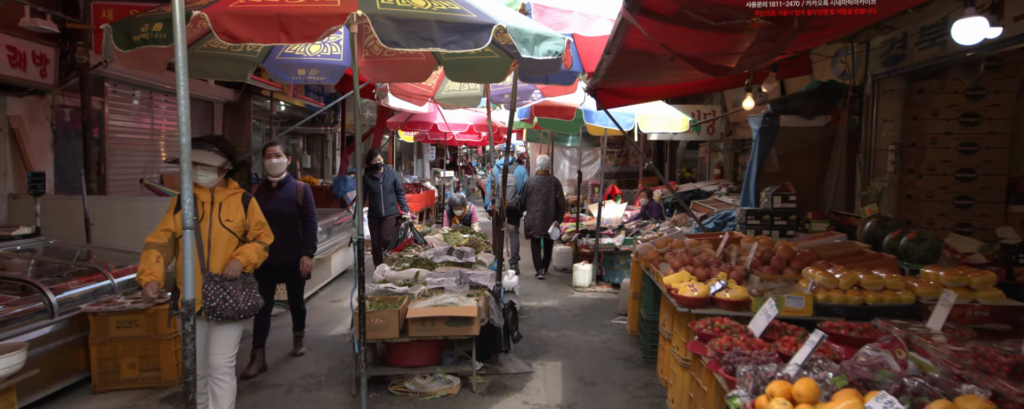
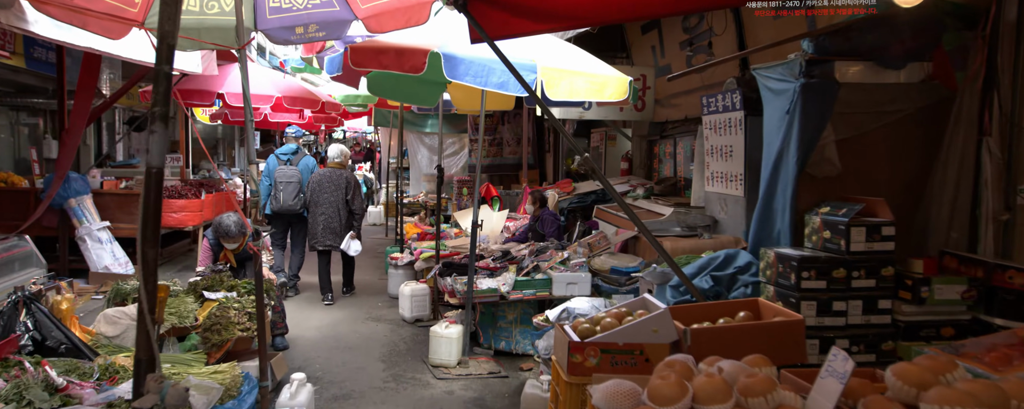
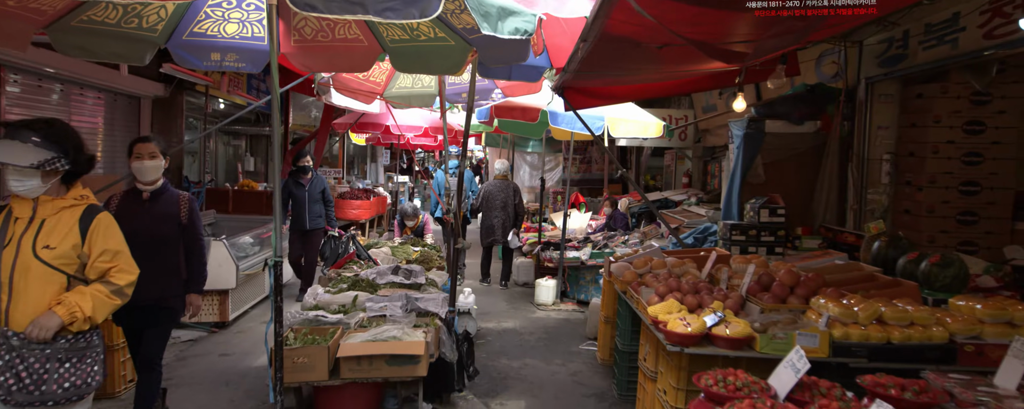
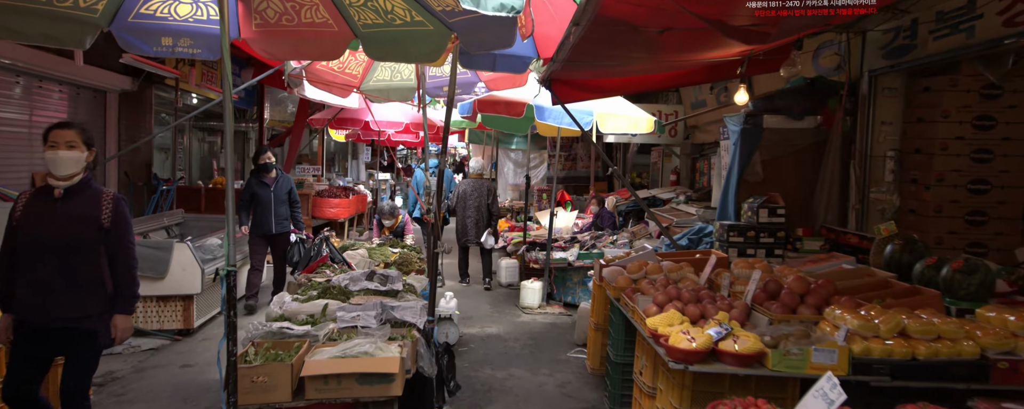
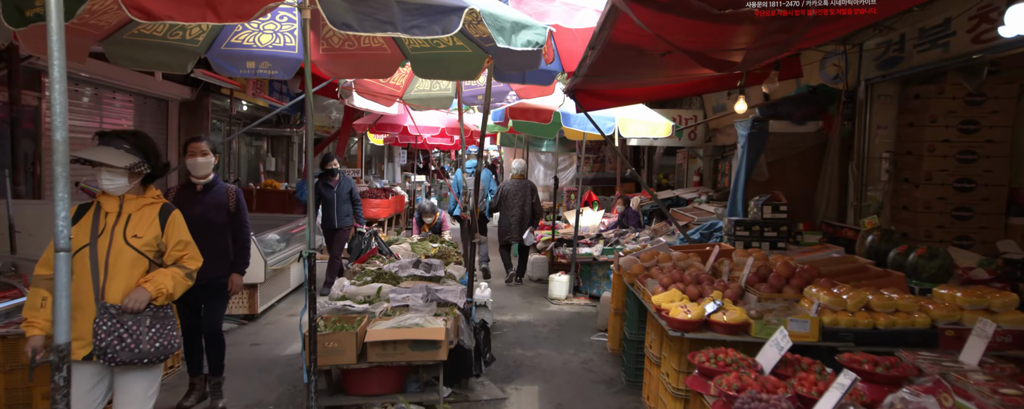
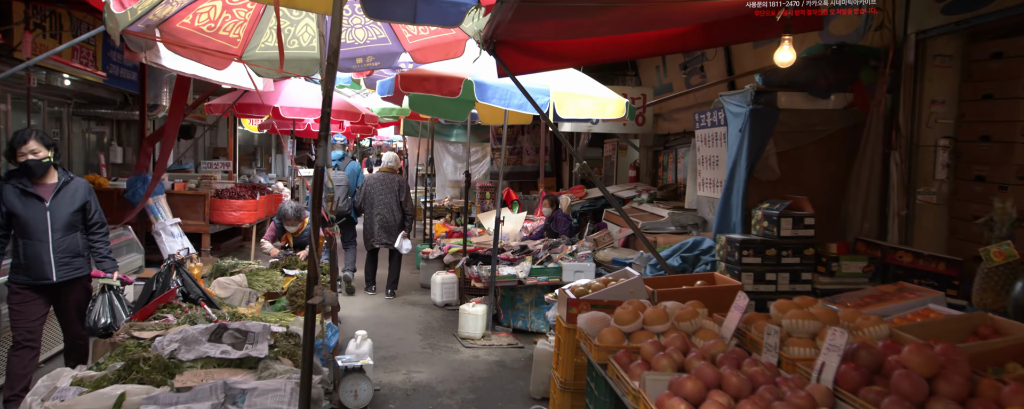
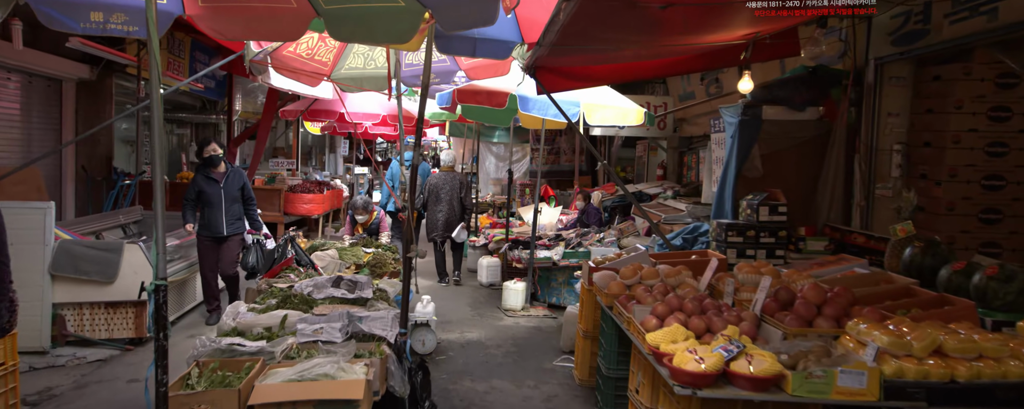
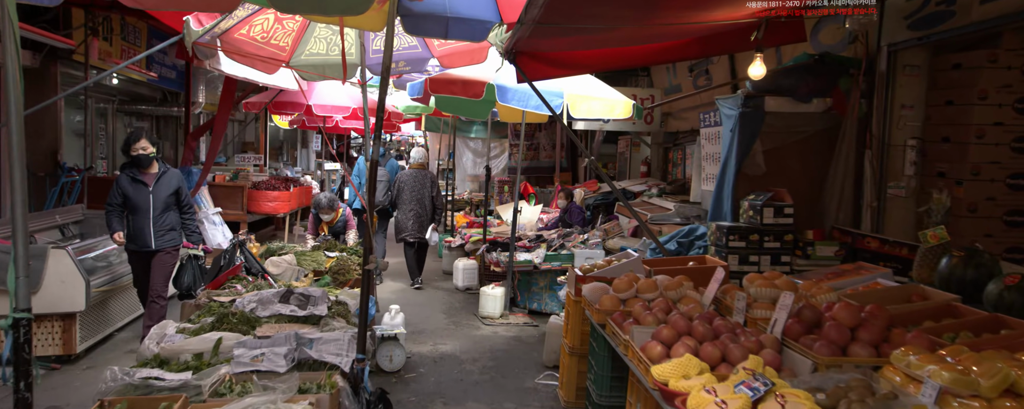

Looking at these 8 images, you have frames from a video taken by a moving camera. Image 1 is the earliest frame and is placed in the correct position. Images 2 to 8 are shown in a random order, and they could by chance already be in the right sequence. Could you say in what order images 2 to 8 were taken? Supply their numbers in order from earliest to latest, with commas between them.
5, 3, 4, 7, 8, 6, 2
